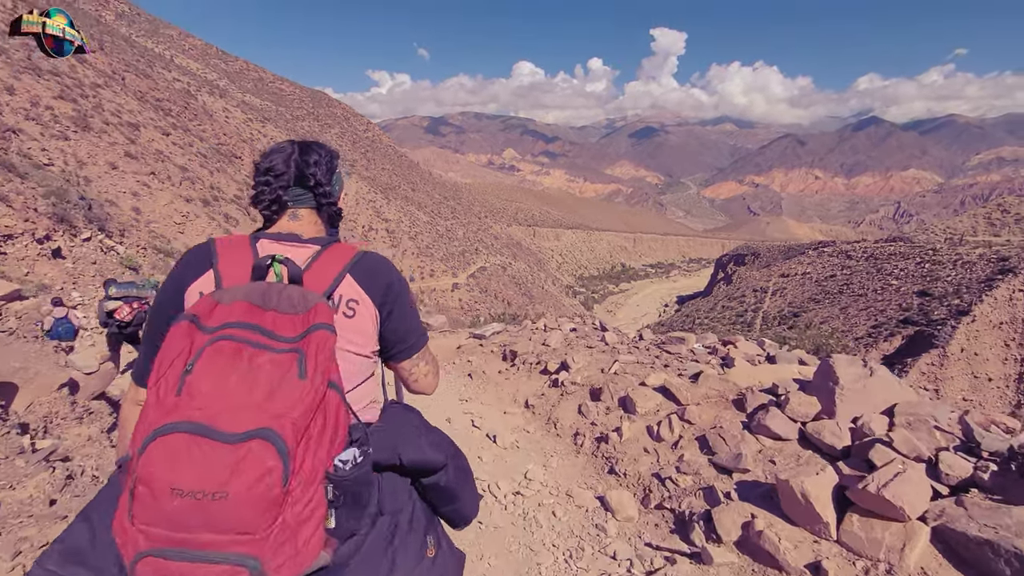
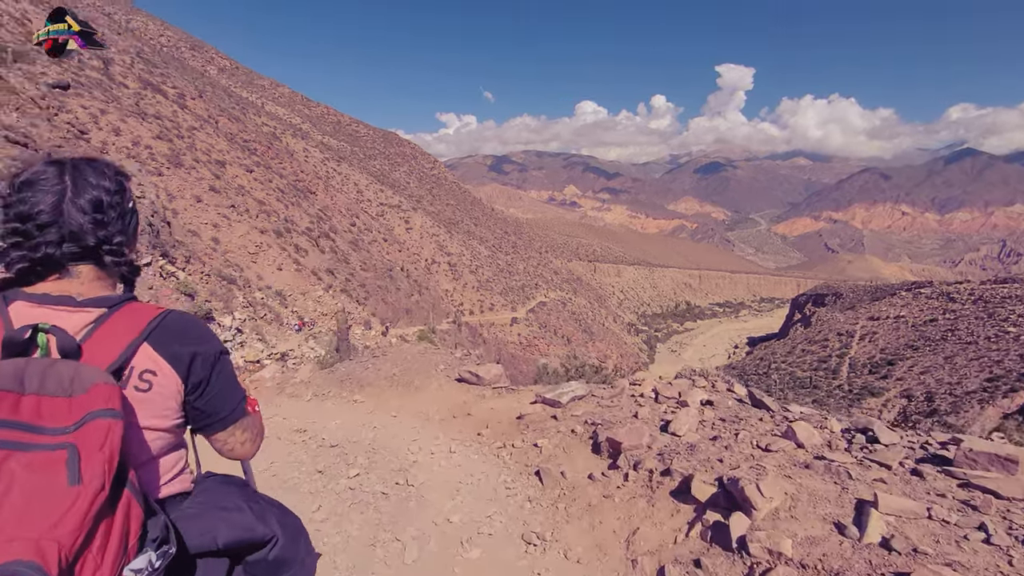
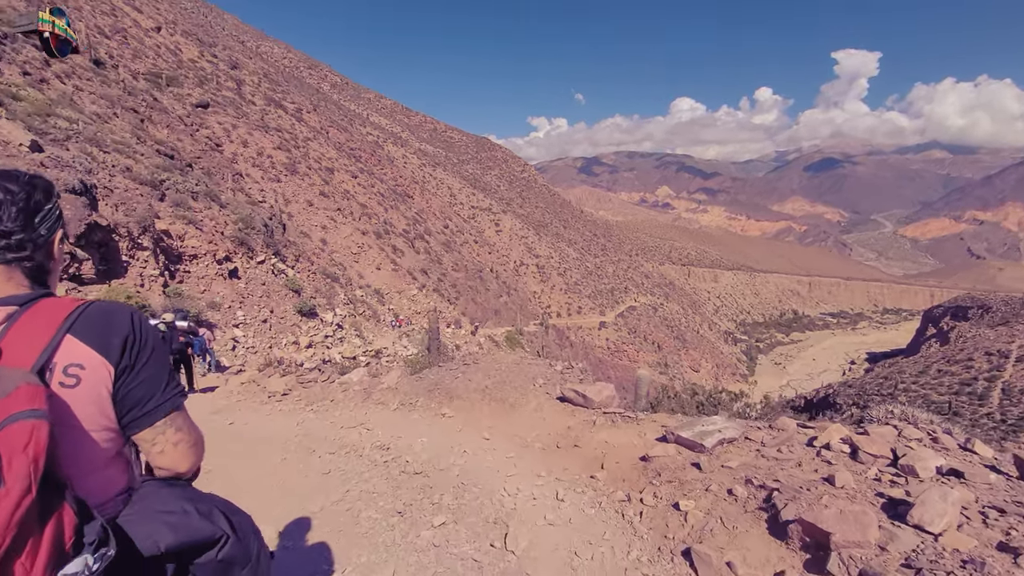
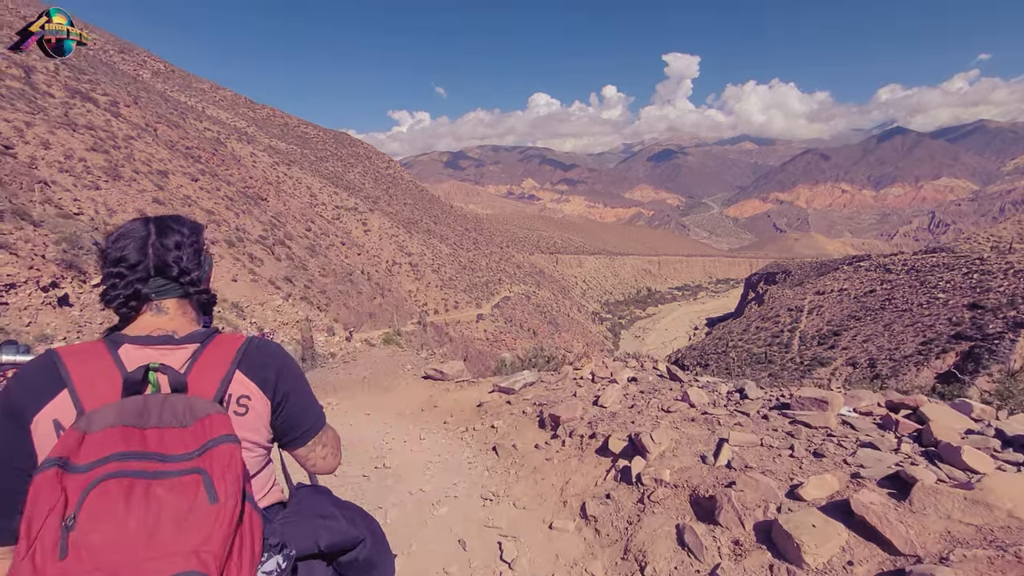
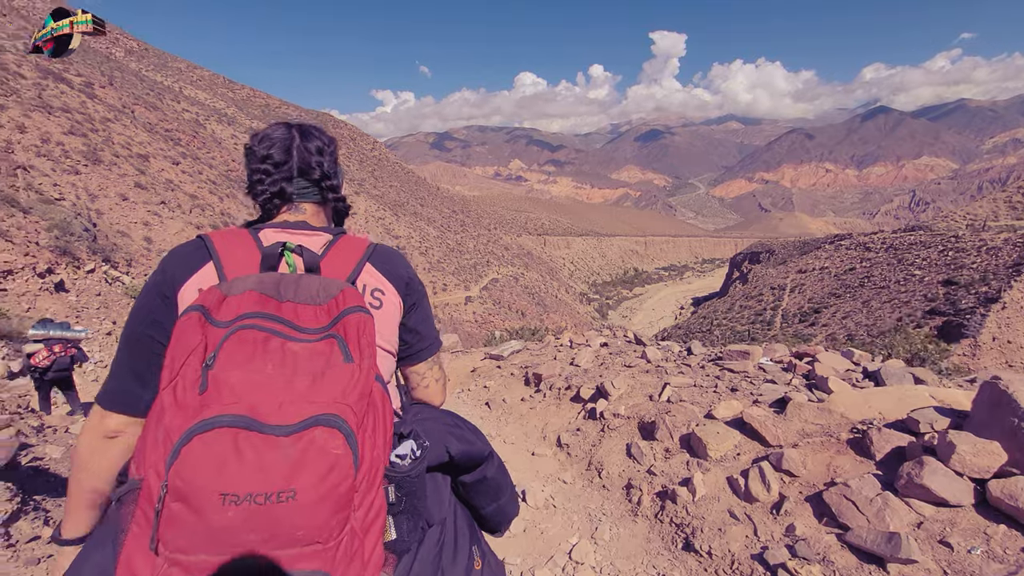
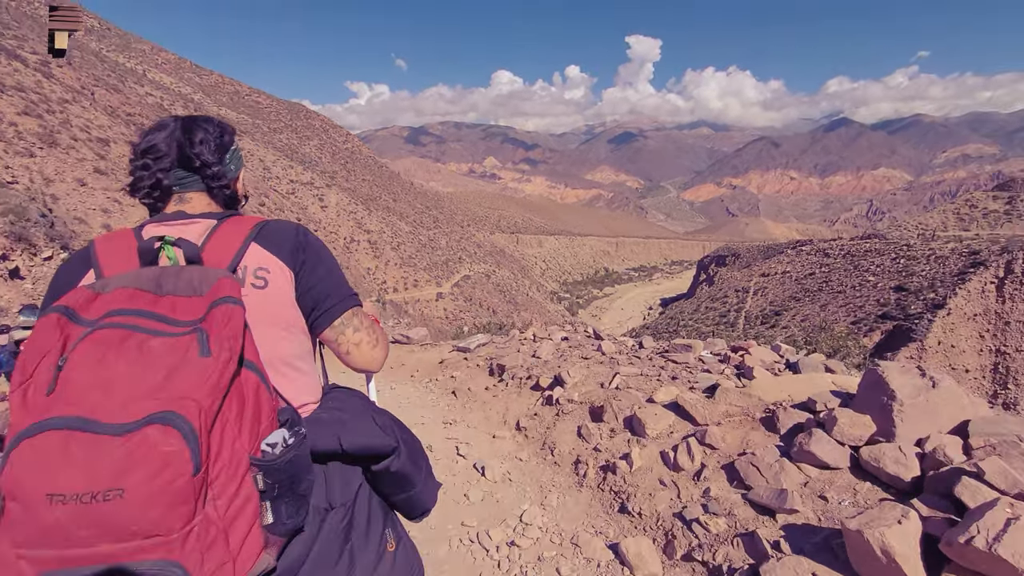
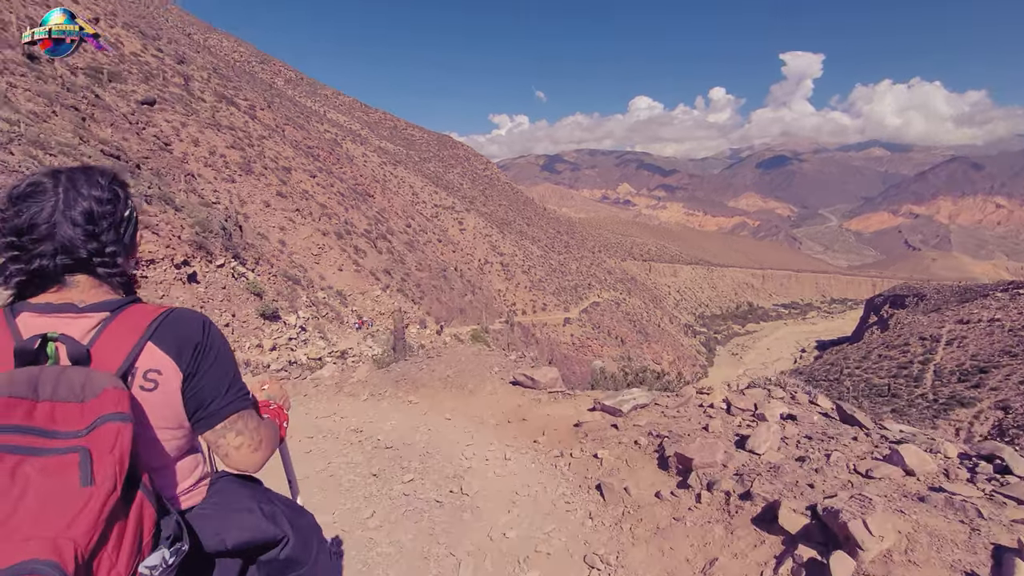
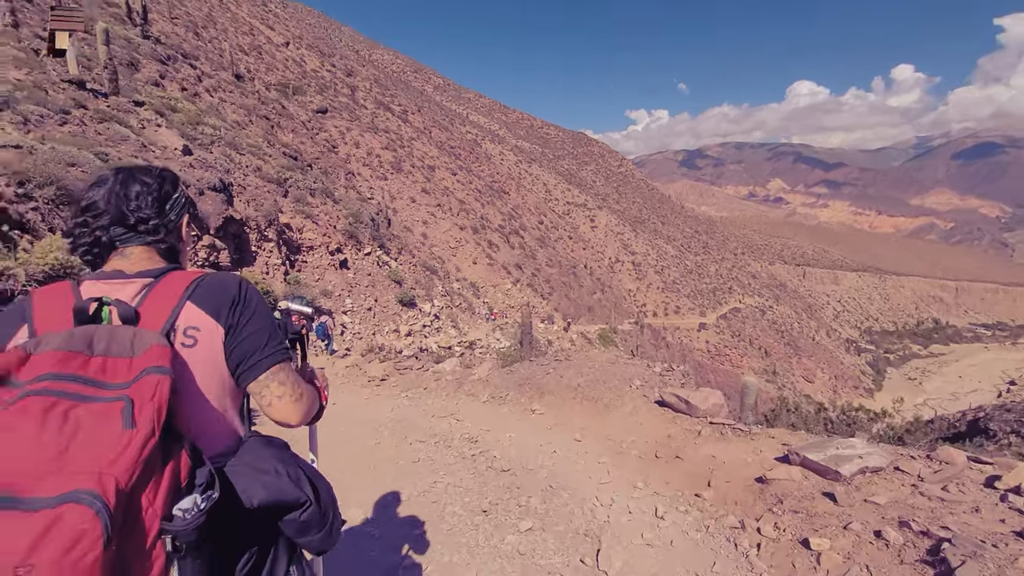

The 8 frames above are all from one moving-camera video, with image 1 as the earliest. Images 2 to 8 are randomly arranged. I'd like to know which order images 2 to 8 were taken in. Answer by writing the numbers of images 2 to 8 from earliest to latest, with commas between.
6, 5, 4, 2, 7, 3, 8
